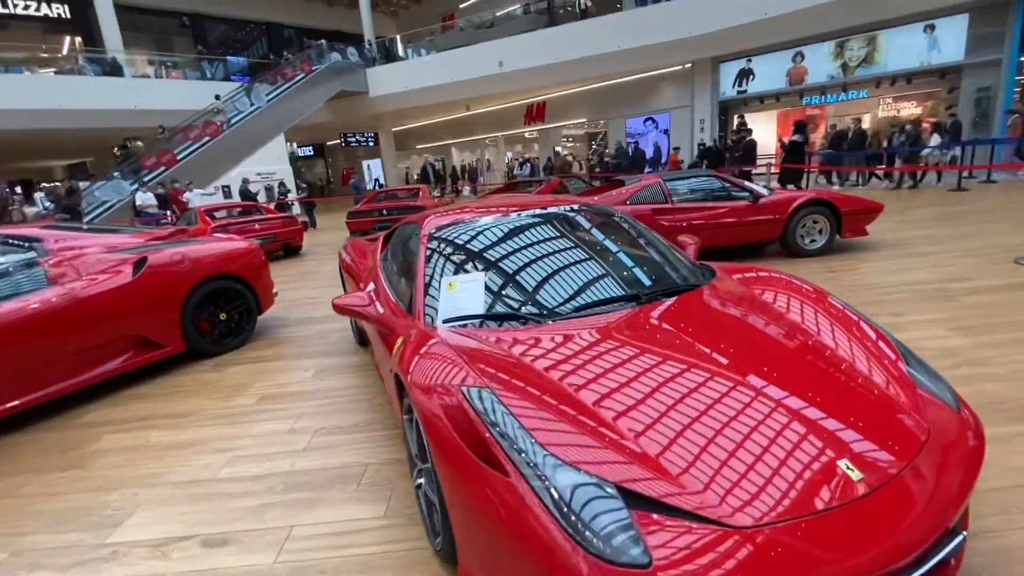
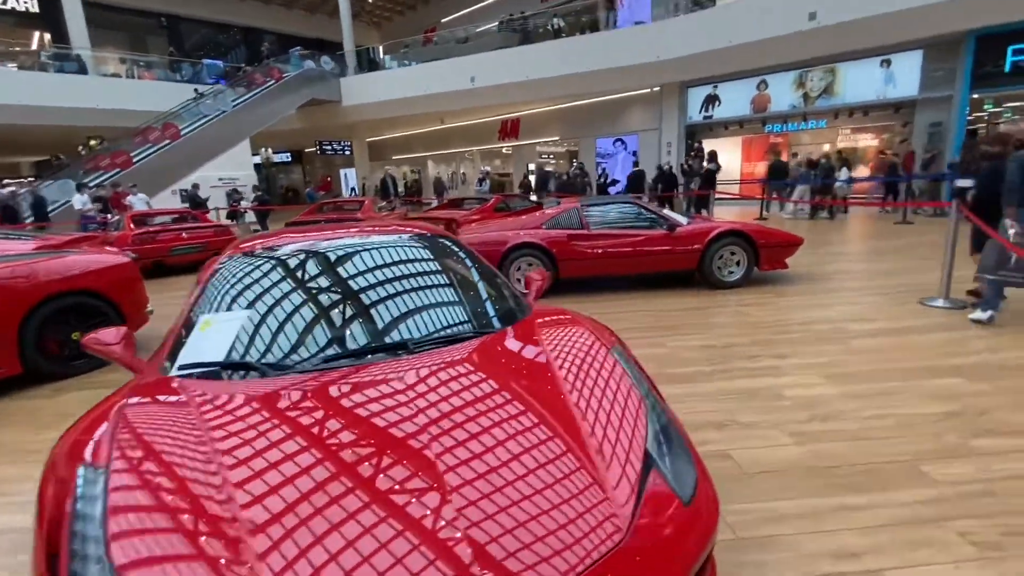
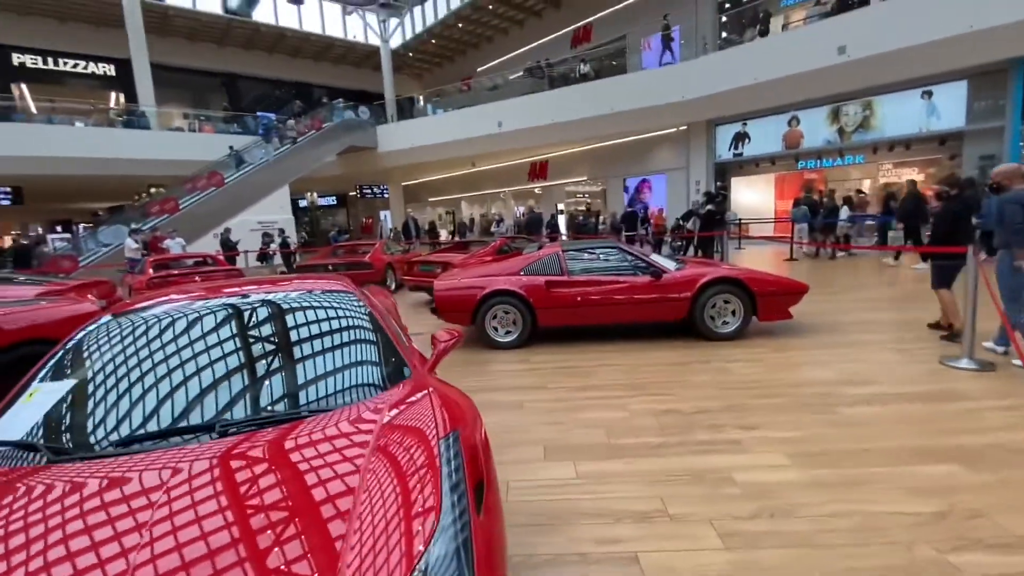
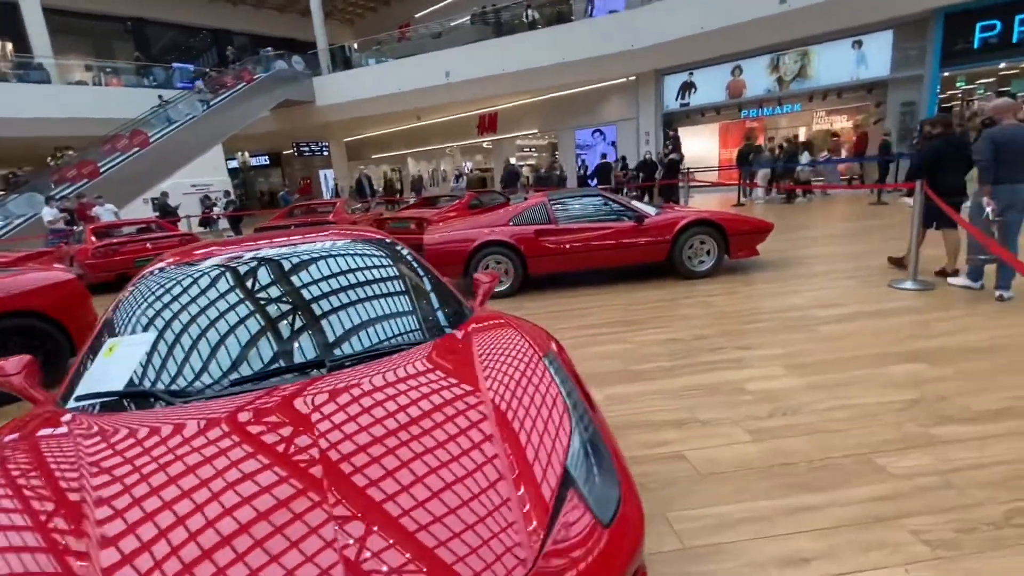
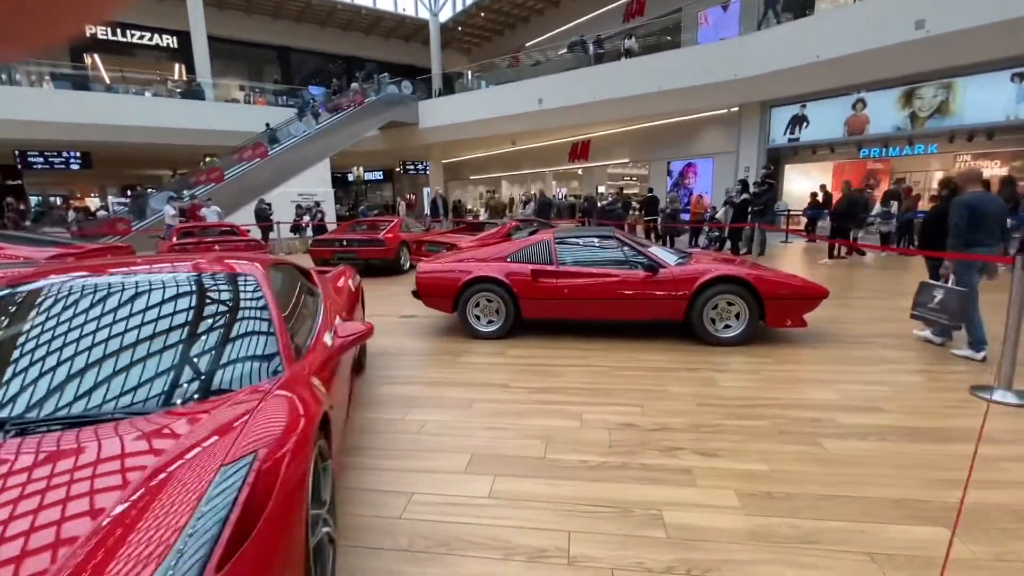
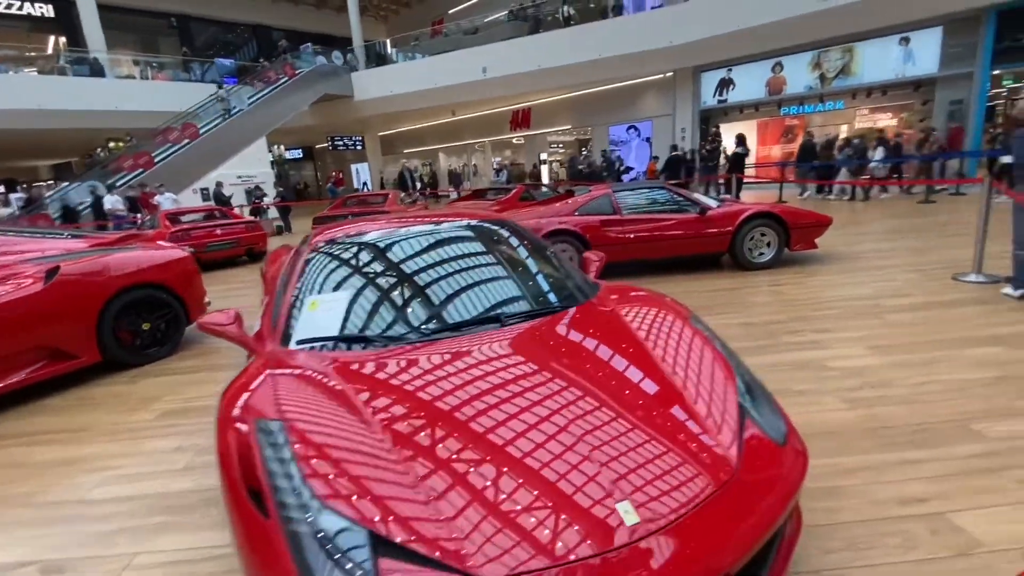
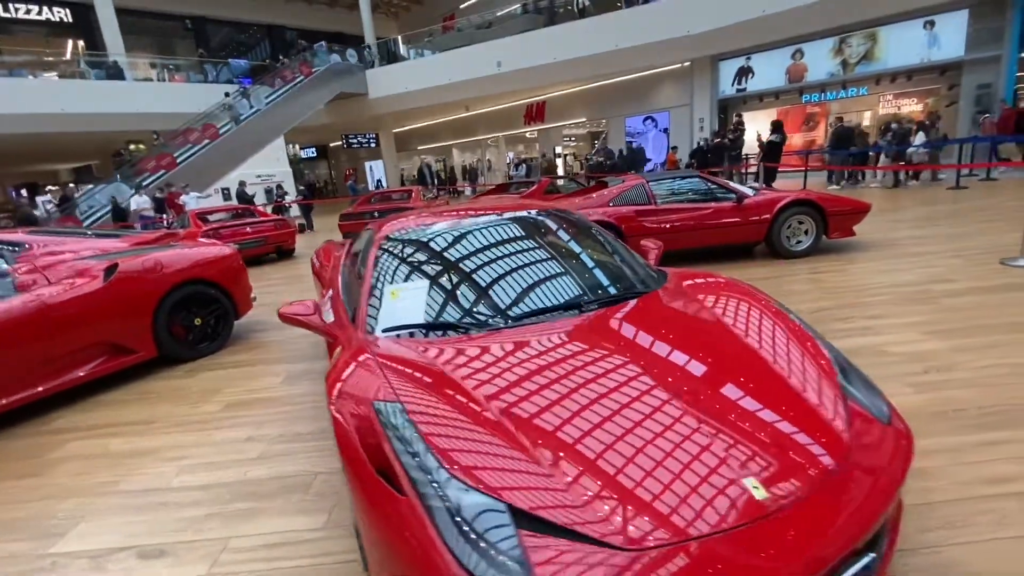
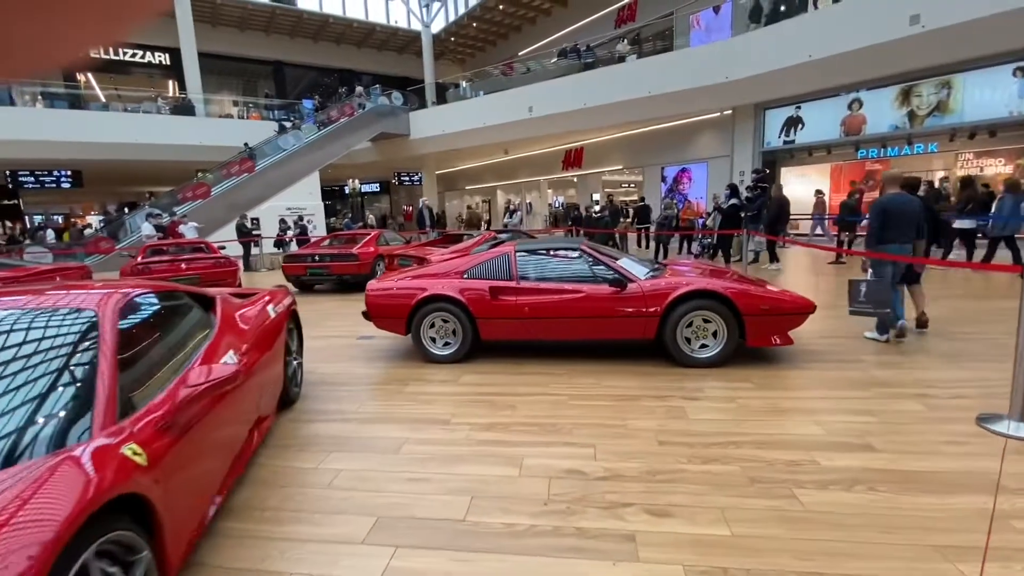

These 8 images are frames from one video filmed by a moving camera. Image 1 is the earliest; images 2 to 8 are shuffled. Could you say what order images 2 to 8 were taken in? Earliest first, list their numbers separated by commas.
7, 6, 2, 4, 3, 5, 8
